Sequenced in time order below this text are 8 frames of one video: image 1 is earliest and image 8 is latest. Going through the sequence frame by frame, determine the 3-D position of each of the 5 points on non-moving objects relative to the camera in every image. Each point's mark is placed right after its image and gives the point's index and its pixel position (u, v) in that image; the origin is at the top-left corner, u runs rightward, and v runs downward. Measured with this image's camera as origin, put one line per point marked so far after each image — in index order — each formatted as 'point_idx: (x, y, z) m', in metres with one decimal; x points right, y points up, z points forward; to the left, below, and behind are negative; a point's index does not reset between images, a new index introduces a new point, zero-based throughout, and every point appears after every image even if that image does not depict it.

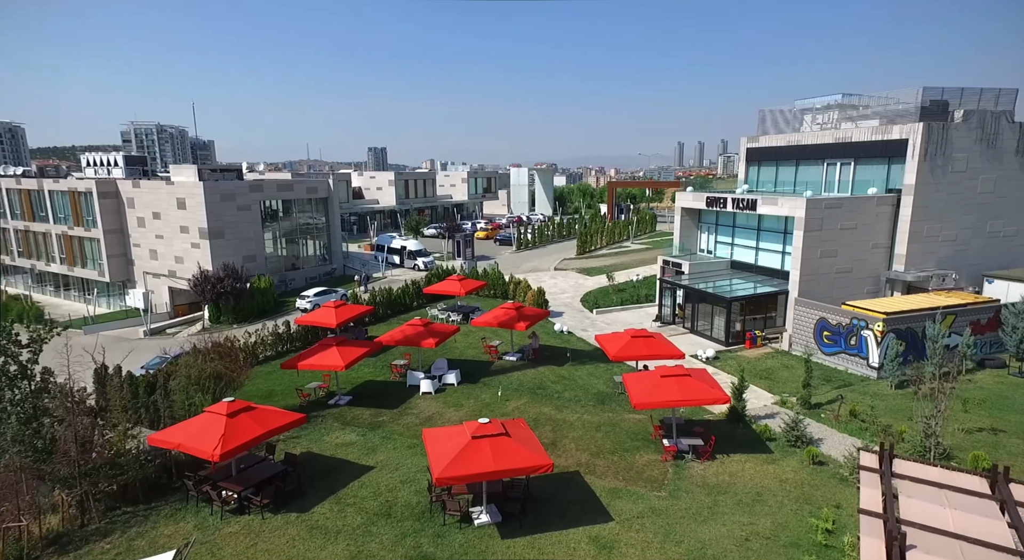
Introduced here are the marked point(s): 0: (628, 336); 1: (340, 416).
0: (+3.6, -1.7, +19.1) m
1: (-5.0, -4.0, +18.0) m
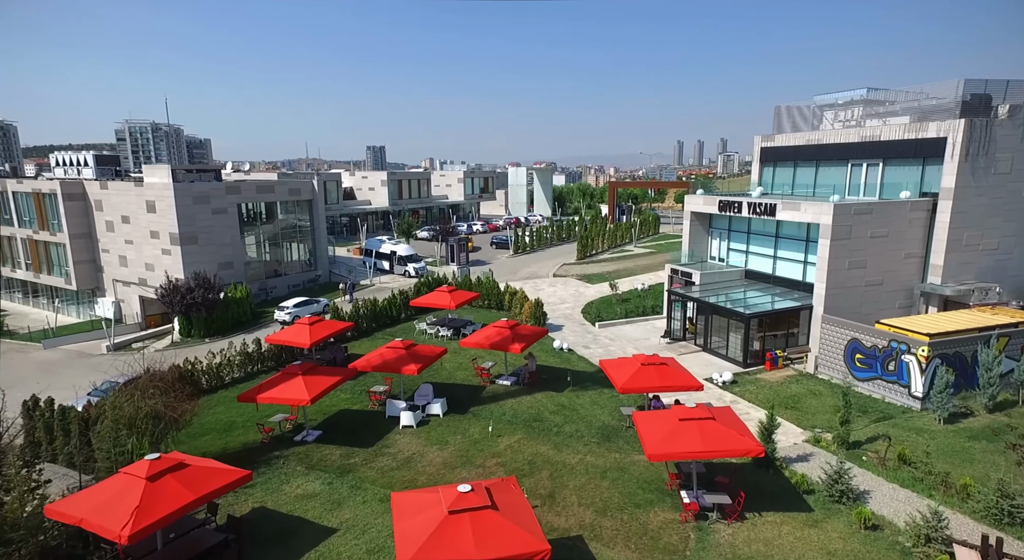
0: (+3.4, -2.3, +16.7) m
1: (-5.2, -4.5, +15.6) m
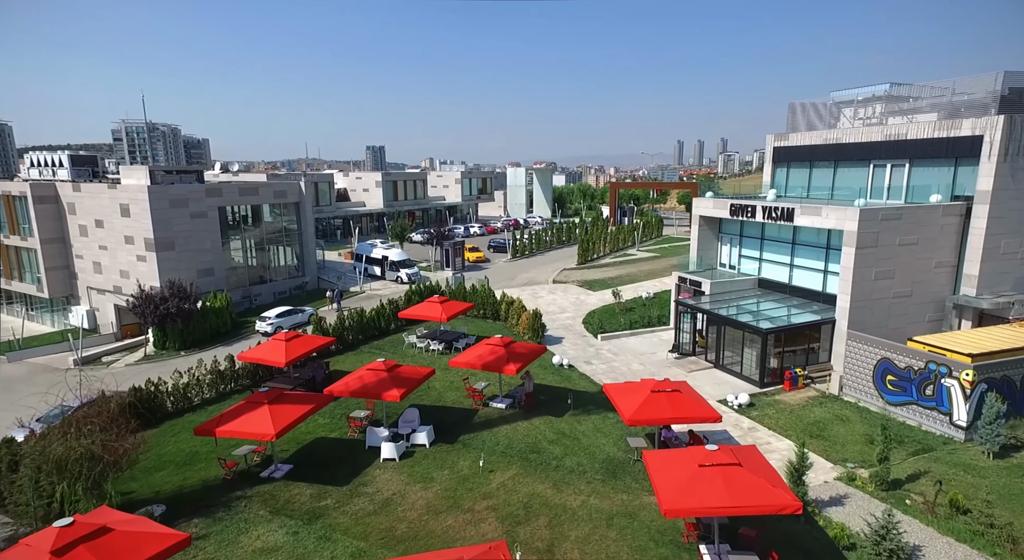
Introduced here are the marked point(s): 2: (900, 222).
0: (+3.2, -2.6, +14.8) m
1: (-5.4, -4.9, +13.7) m
2: (+12.6, +1.9, +19.8) m
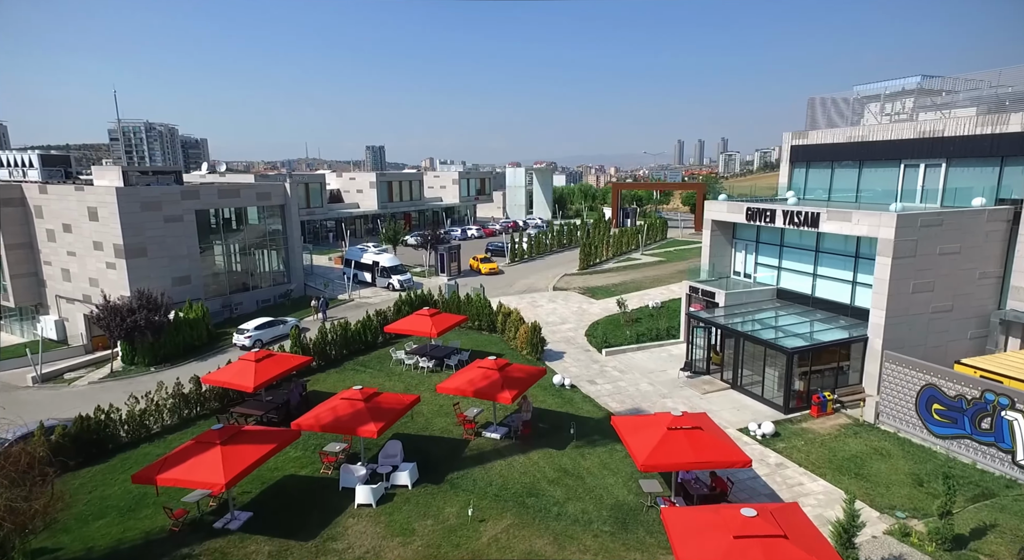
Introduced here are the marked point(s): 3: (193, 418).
0: (+3.1, -3.0, +12.7) m
1: (-5.5, -5.3, +11.6) m
2: (+12.5, +1.5, +17.8) m
3: (-9.6, -4.1, +18.5) m
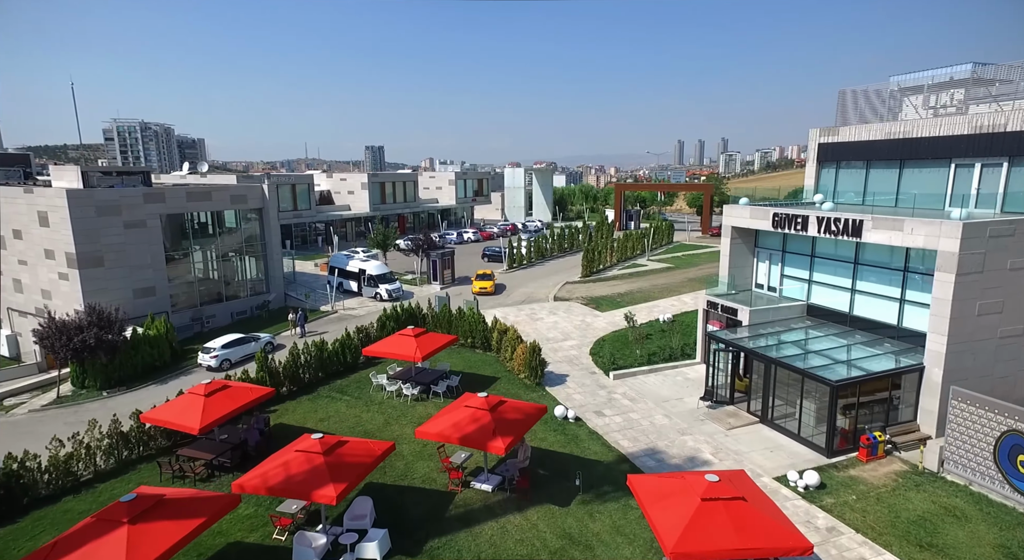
0: (+3.0, -3.5, +10.0) m
1: (-5.7, -5.8, +8.9) m
2: (+12.3, +1.0, +15.1) m
3: (-9.7, -4.6, +15.7) m
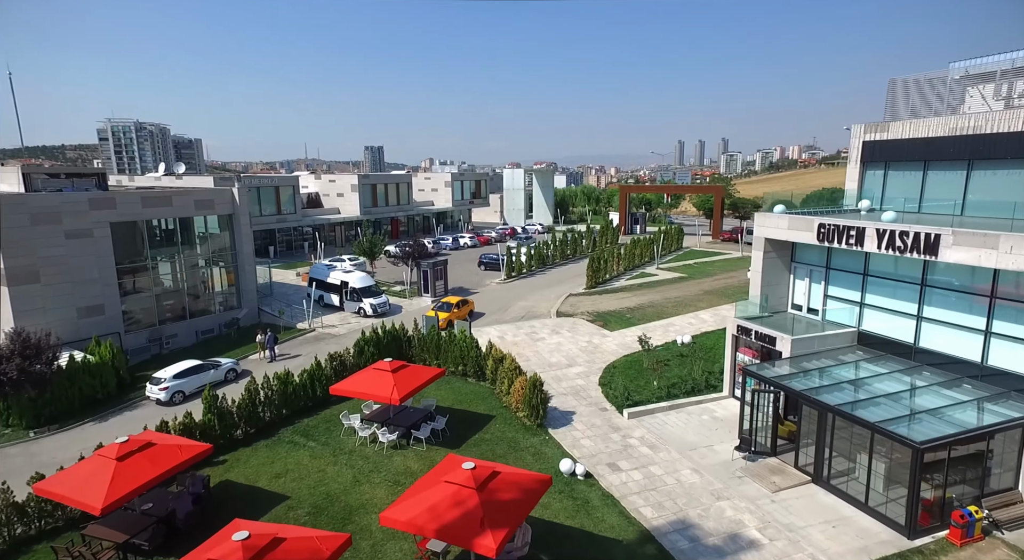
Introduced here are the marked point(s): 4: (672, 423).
0: (+2.9, -4.2, +6.8) m
1: (-5.7, -6.4, +5.7) m
2: (+12.2, +0.4, +11.8) m
3: (-9.8, -5.3, +12.5) m
4: (+4.7, -4.1, +17.9) m
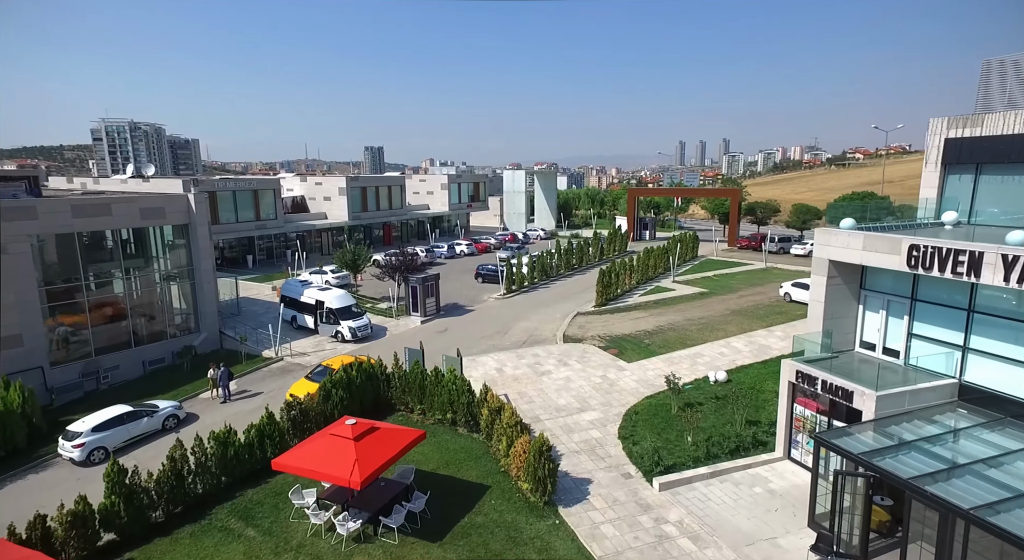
0: (+2.9, -5.0, +2.8) m
1: (-5.8, -7.2, +1.7) m
2: (+12.2, -0.5, +7.9) m
3: (-9.8, -6.1, +8.6) m
4: (+4.7, -4.9, +14.0) m
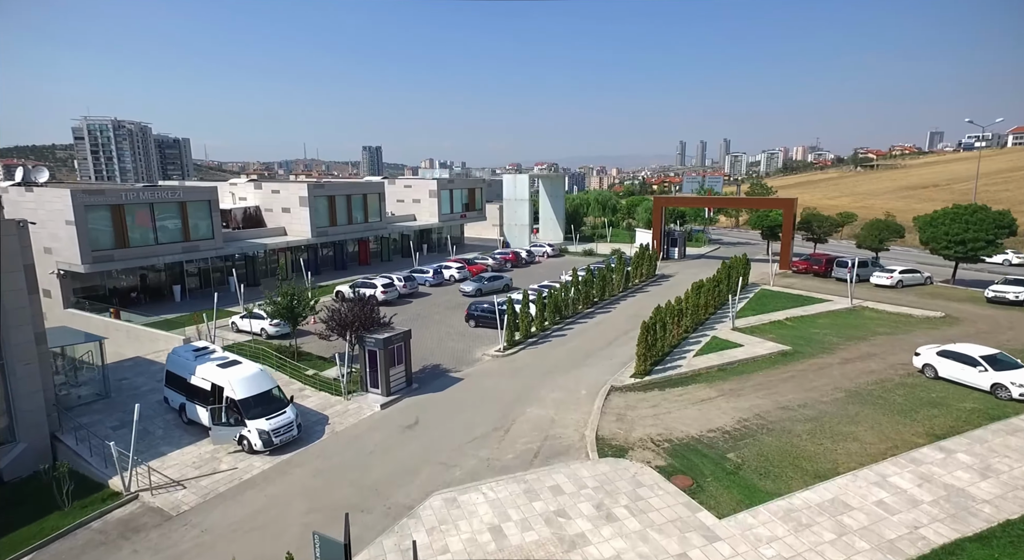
0: (+3.0, -7.0, -6.9) m
1: (-5.6, -9.3, -8.0) m
2: (+12.4, -2.5, -1.8) m
3: (-9.7, -8.1, -1.1) m
4: (+4.8, -7.0, +4.3) m
